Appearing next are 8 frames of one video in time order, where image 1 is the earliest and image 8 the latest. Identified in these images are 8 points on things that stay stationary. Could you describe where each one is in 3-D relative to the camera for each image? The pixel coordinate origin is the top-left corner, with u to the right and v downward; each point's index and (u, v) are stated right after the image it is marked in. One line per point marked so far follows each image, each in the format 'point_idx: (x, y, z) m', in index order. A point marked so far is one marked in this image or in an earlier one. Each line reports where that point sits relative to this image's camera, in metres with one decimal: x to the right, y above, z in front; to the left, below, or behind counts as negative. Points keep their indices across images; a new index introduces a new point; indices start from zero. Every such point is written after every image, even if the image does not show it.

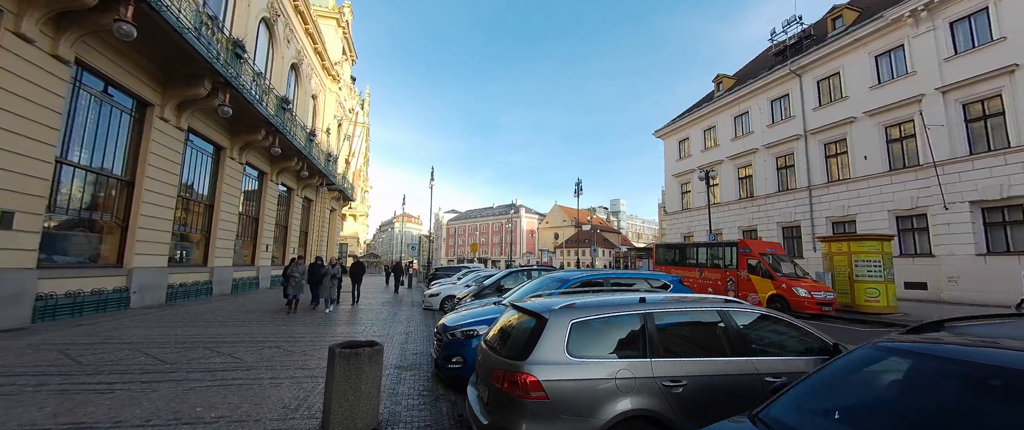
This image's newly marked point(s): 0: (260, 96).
0: (-10.0, +4.8, +14.6) m
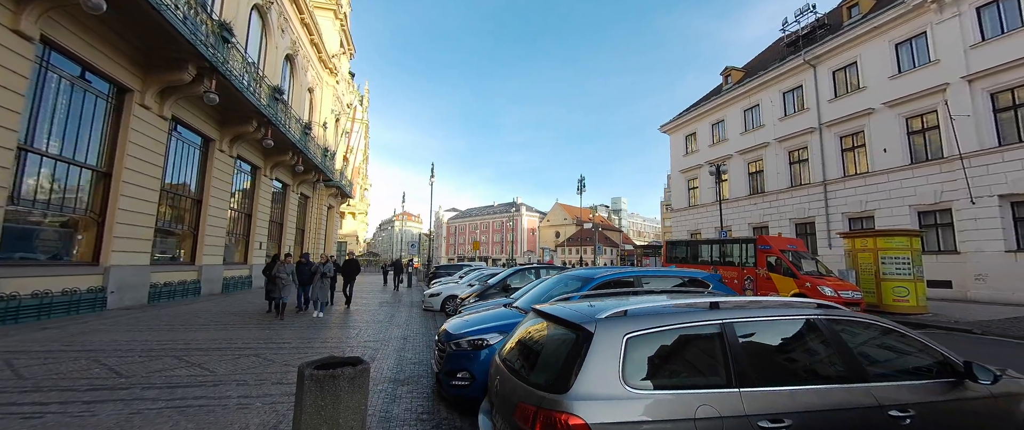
0: (-9.8, +4.9, +13.8) m
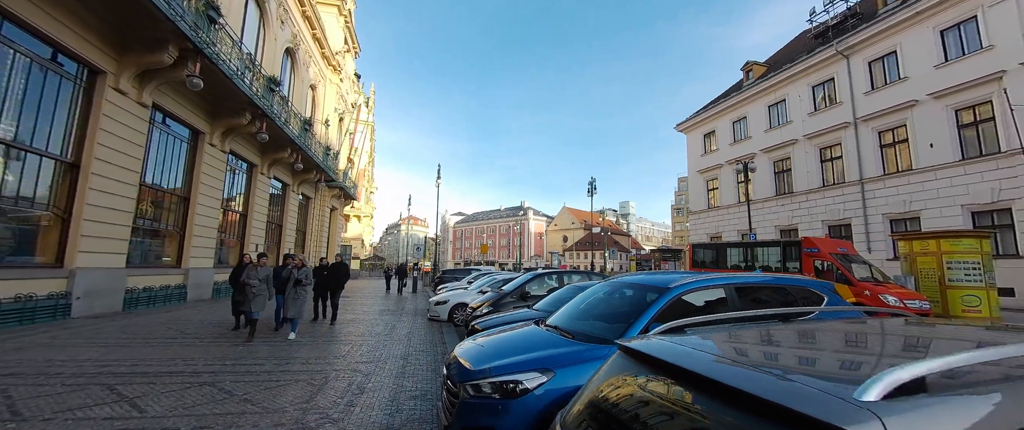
0: (-9.3, +5.0, +12.7) m
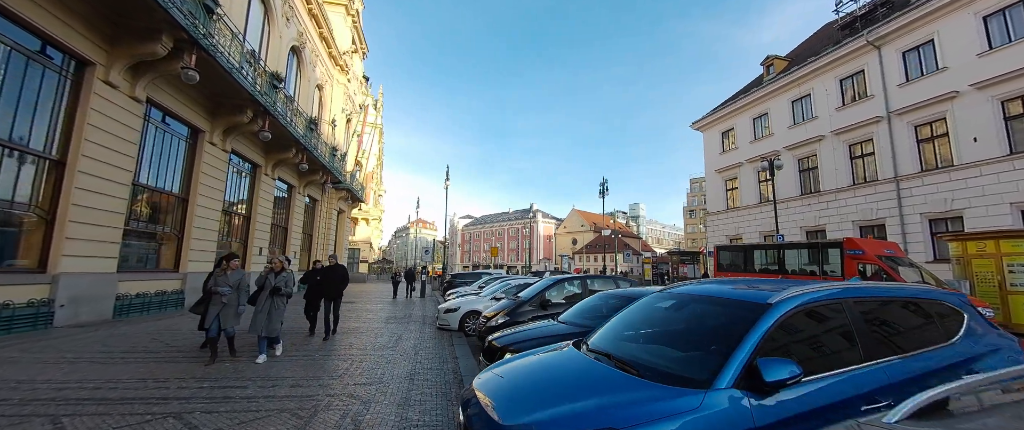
0: (-8.9, +4.9, +12.2) m
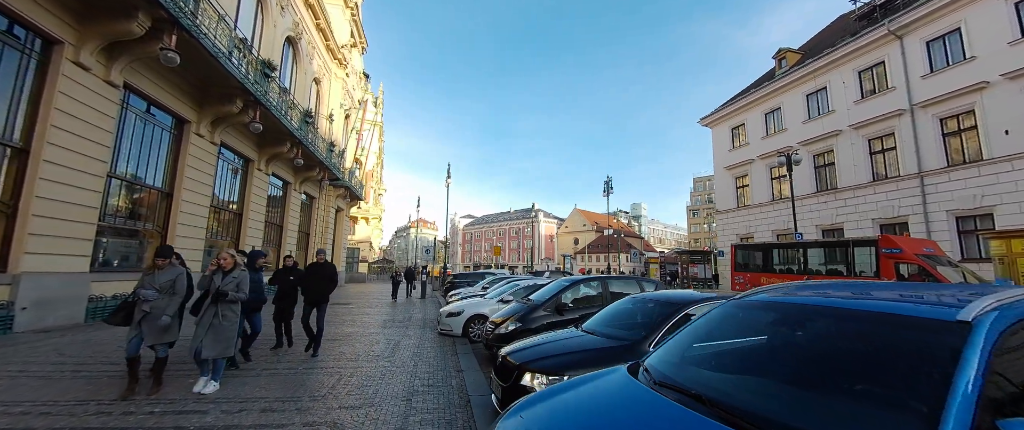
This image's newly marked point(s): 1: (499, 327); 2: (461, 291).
0: (-8.7, +5.1, +11.4) m
1: (-0.2, -1.9, +6.3) m
2: (-1.9, -2.8, +13.7) m
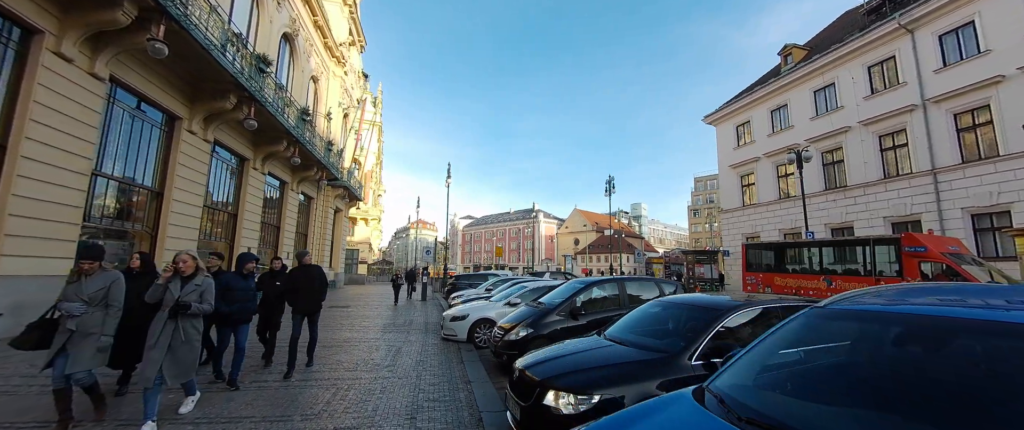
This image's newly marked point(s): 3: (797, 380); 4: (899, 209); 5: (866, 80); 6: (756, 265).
0: (-8.6, +5.1, +10.9) m
1: (0.0, -1.9, +5.9) m
2: (-1.7, -2.8, +13.3) m
3: (+1.4, -0.8, +1.8) m
4: (+18.5, +0.3, +17.6) m
5: (+18.7, +7.1, +19.5) m
6: (+9.8, -2.0, +14.8) m
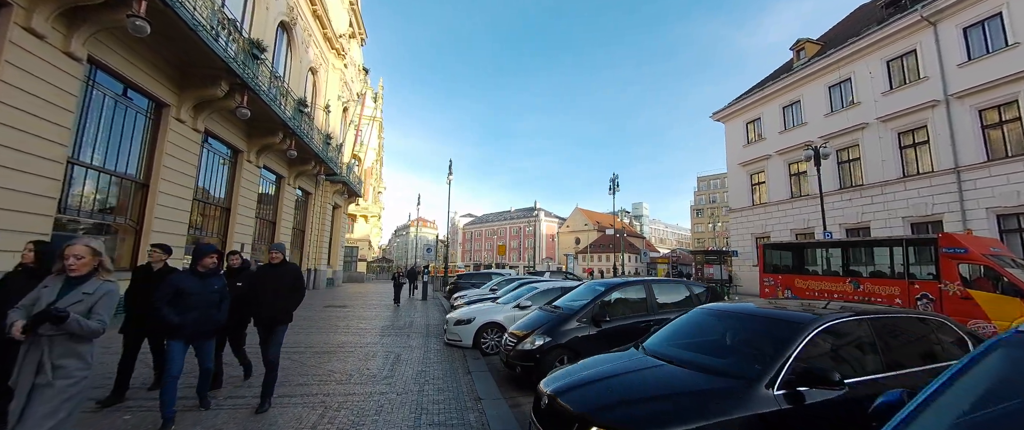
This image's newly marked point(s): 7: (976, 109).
0: (-8.3, +5.2, +10.2) m
1: (+0.1, -1.8, +5.2) m
2: (-1.6, -2.7, +12.6) m
3: (+1.6, -0.7, +1.2) m
4: (+18.8, +0.3, +17.0) m
5: (+19.0, +7.1, +18.8) m
6: (+10.0, -2.0, +14.1) m
7: (+20.0, +4.5, +15.9) m
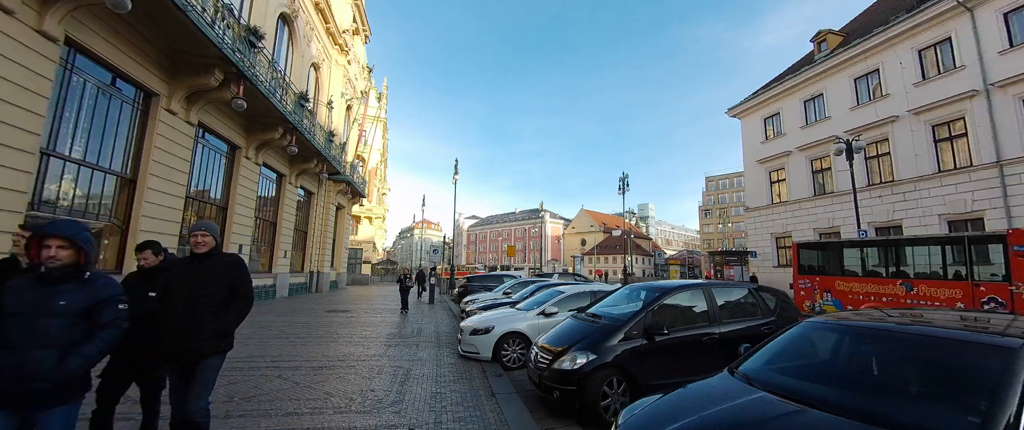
0: (-7.9, +5.3, +9.5) m
1: (+0.5, -1.6, +4.4) m
2: (-1.1, -2.6, +11.7) m
3: (+1.9, -0.6, +0.3) m
4: (+19.3, +0.4, +15.9) m
5: (+19.5, +7.2, +17.8) m
6: (+10.4, -1.9, +13.2) m
7: (+20.4, +4.7, +14.8) m
